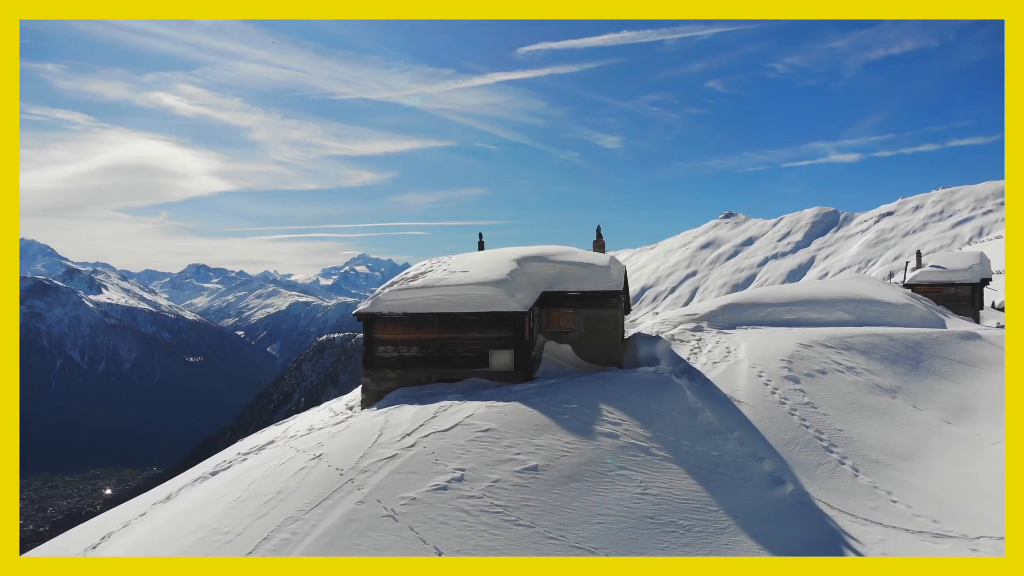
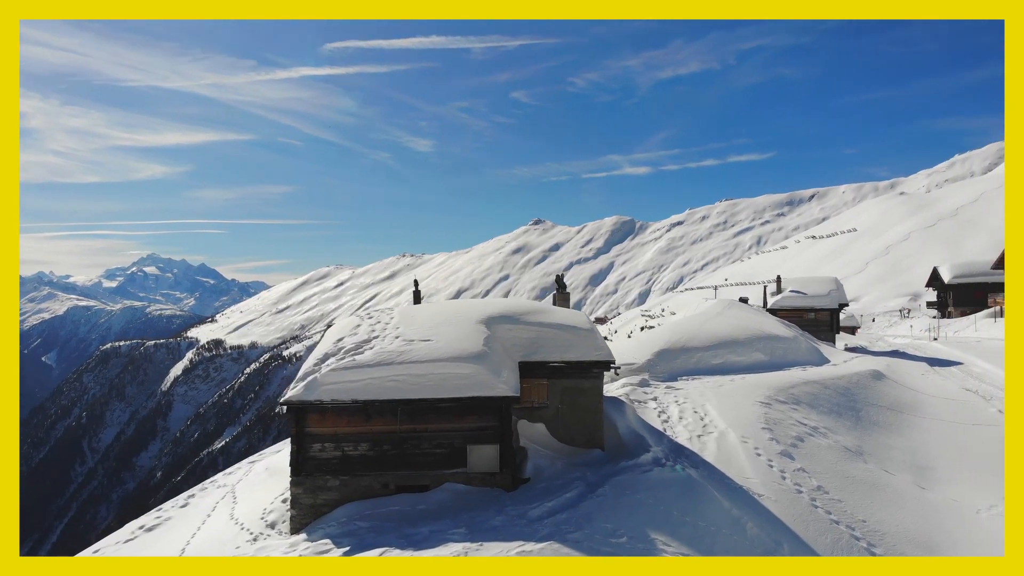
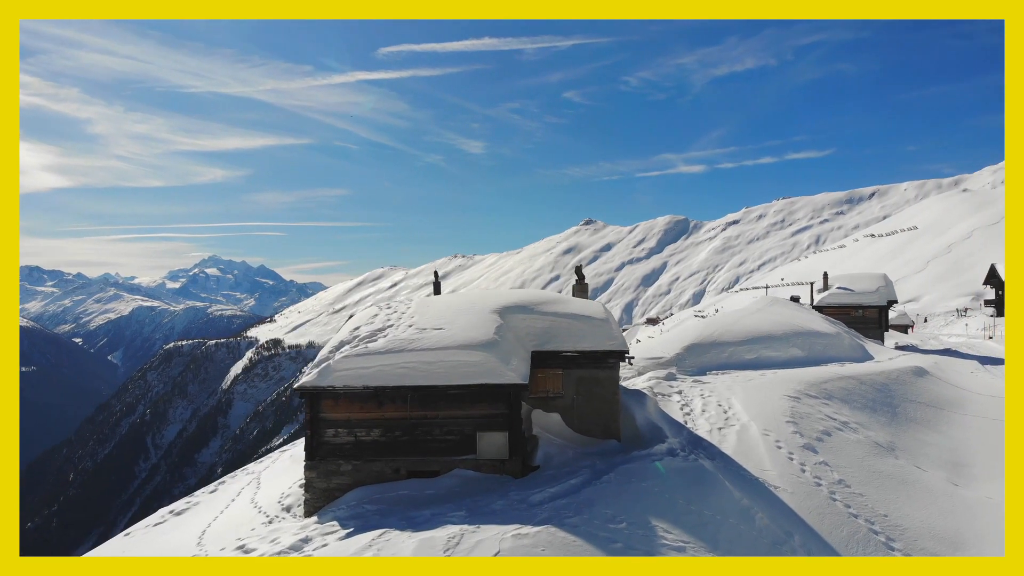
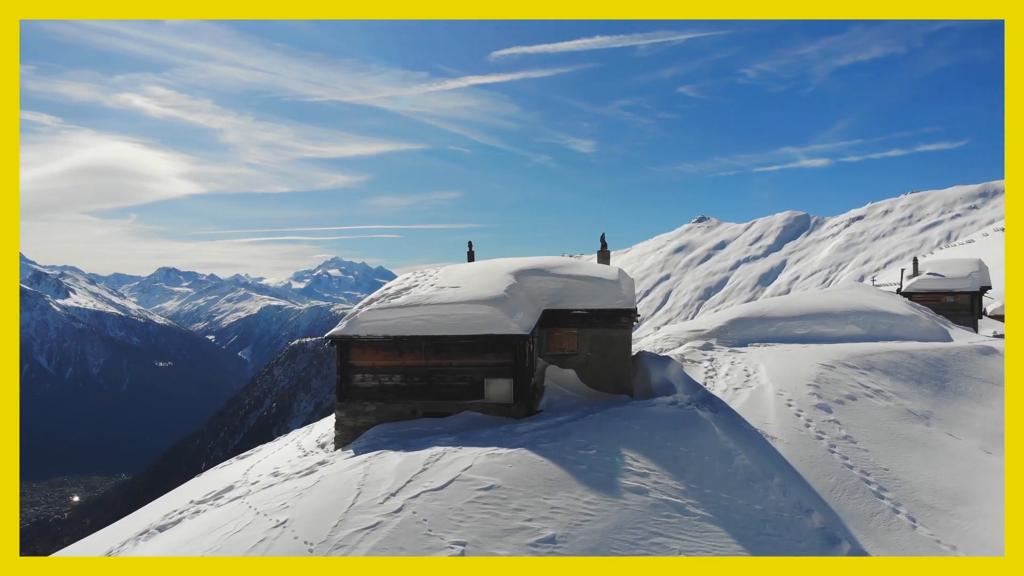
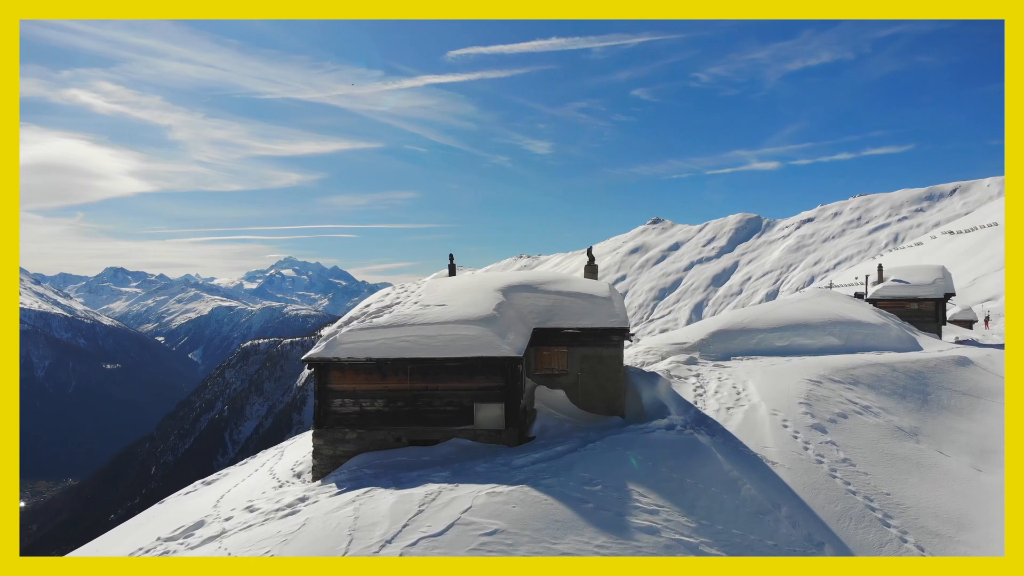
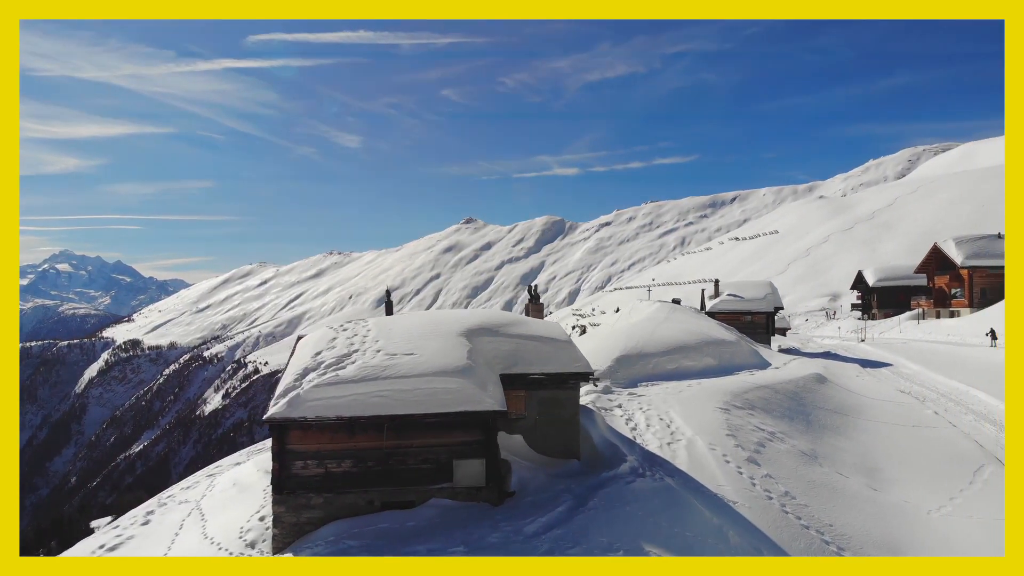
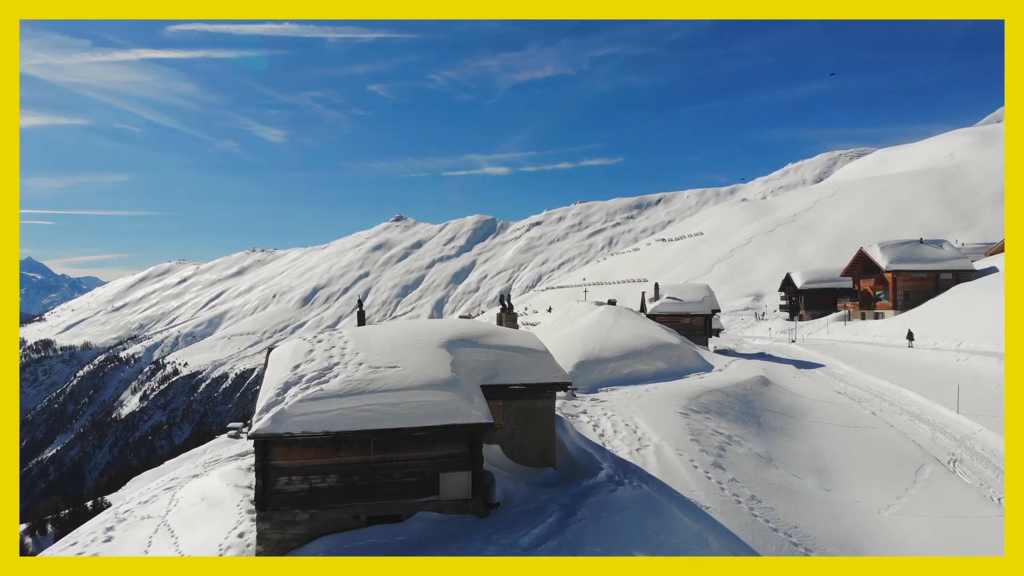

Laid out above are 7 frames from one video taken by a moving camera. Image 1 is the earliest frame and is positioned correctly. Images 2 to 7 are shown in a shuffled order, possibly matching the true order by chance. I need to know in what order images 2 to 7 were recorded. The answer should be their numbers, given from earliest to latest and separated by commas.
4, 5, 3, 2, 6, 7
